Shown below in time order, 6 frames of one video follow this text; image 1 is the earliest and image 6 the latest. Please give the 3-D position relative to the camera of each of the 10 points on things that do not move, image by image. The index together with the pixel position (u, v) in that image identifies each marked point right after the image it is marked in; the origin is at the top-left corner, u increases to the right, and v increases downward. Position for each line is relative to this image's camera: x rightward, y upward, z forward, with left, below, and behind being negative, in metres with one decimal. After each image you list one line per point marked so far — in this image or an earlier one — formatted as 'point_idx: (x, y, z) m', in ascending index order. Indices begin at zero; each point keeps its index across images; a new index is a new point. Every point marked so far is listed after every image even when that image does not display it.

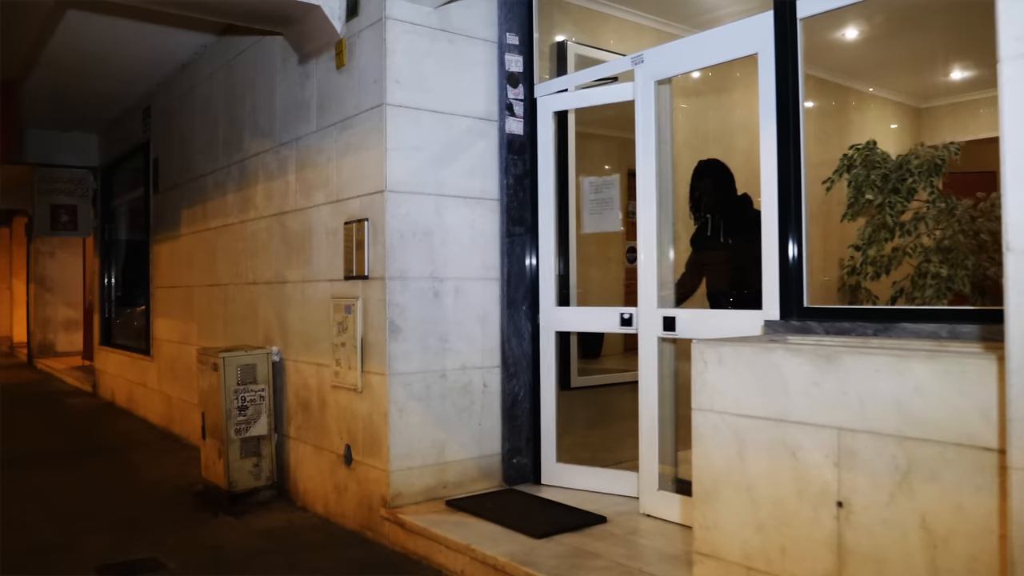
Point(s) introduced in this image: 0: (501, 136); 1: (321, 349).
0: (-0.1, +0.8, +4.0) m
1: (-1.1, -0.4, +4.2) m
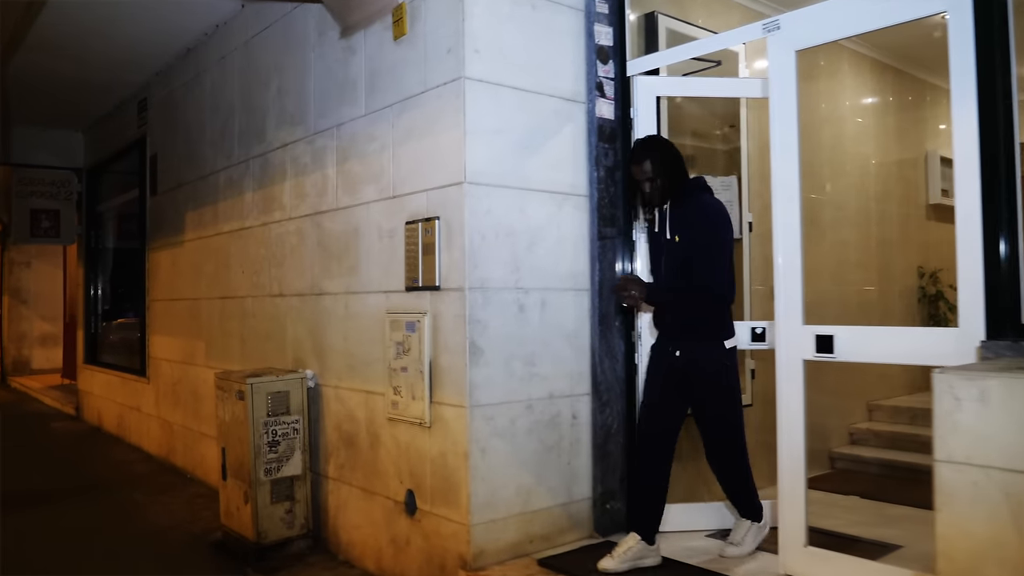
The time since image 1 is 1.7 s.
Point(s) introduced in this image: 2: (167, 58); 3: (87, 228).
0: (+0.4, +0.8, +3.4) m
1: (-0.7, -0.4, +3.5) m
2: (-2.8, +1.9, +5.9) m
3: (-4.8, +0.7, +8.3) m
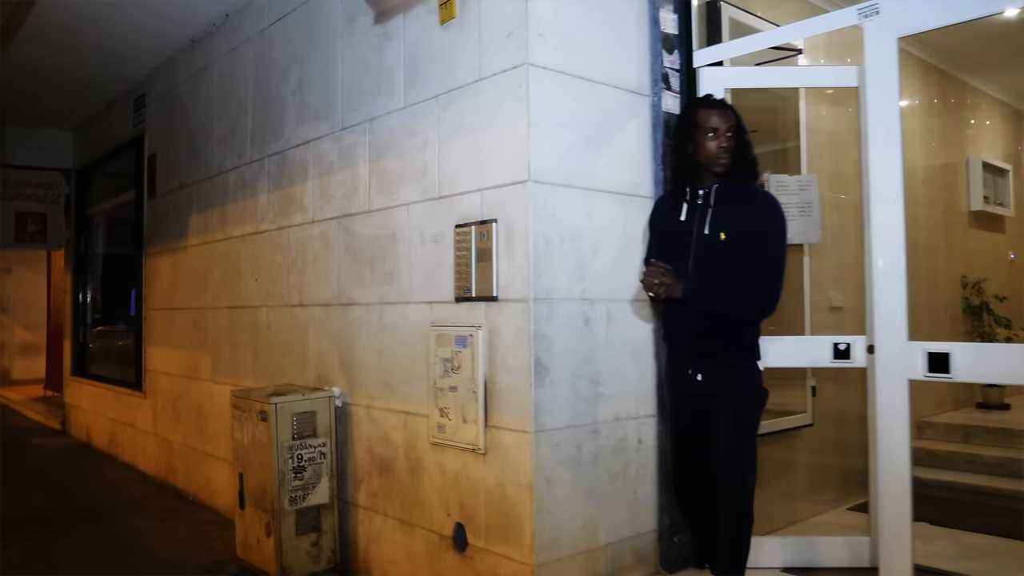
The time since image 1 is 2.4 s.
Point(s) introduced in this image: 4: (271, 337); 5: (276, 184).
0: (+0.6, +0.7, +3.1) m
1: (-0.4, -0.5, +3.2) m
2: (-2.6, +1.8, +5.5) m
3: (-4.7, +0.6, +7.9) m
4: (-1.4, -0.3, +4.2) m
5: (-1.4, +0.6, +4.3) m
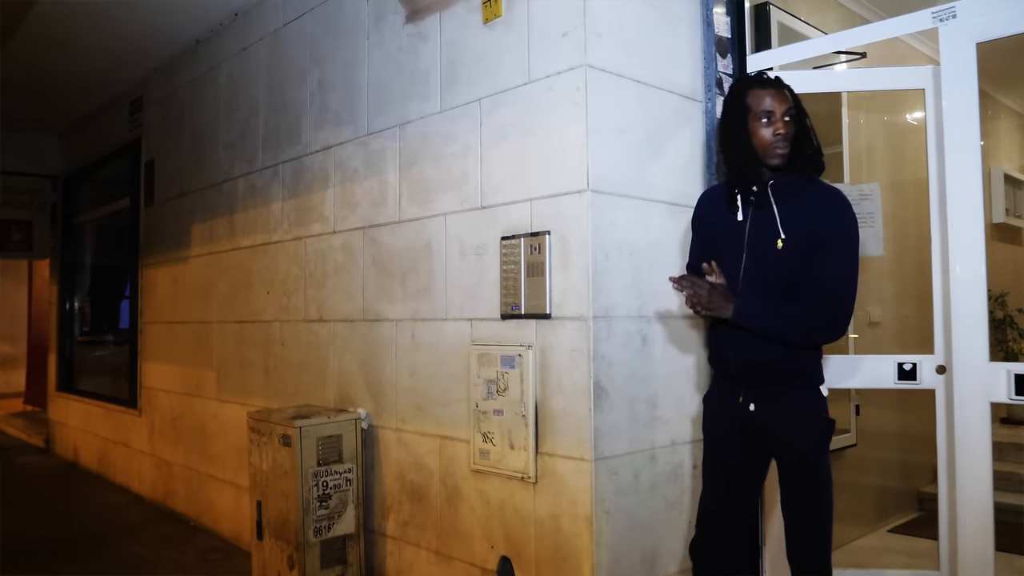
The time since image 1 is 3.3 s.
0: (+0.8, +0.7, +3.0) m
1: (-0.3, -0.5, +3.0) m
2: (-2.5, +1.7, +5.3) m
3: (-4.7, +0.5, +7.6) m
4: (-1.2, -0.4, +4.0) m
5: (-1.2, +0.5, +4.0) m
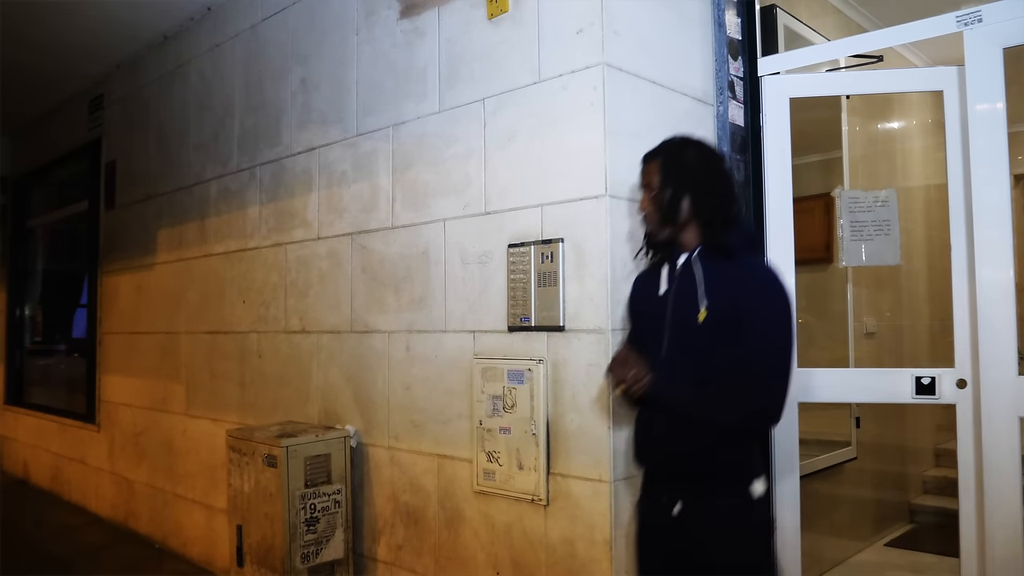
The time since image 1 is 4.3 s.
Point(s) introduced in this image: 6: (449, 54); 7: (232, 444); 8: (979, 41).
0: (+0.8, +0.6, +2.9) m
1: (-0.2, -0.6, +2.8) m
2: (-2.6, +1.7, +5.0) m
3: (-4.9, +0.4, +7.1) m
4: (-1.3, -0.4, +3.8) m
5: (-1.3, +0.5, +3.8) m
6: (-0.2, +0.9, +2.9) m
7: (-1.2, -0.7, +3.2) m
8: (+1.6, +0.9, +2.5) m
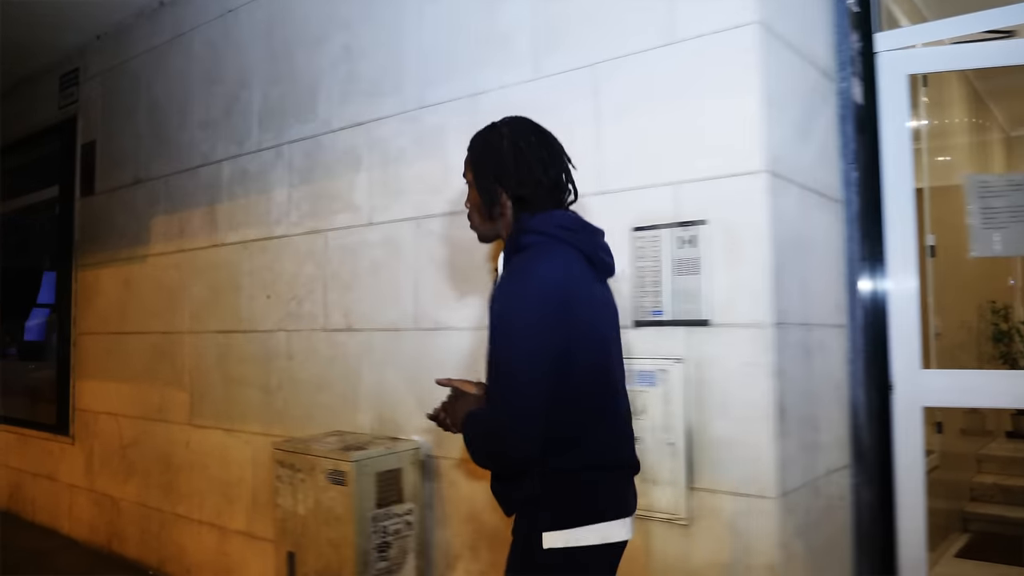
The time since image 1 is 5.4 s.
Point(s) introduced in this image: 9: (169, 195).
0: (+1.2, +0.7, +2.6) m
1: (+0.1, -0.5, +2.5) m
2: (-2.4, +1.7, +4.5) m
3: (-4.9, +0.4, +6.4) m
4: (-1.0, -0.4, +3.3) m
5: (-1.0, +0.5, +3.4) m
6: (+0.1, +1.0, +2.6) m
7: (-0.9, -0.6, +2.8) m
8: (+2.0, +0.9, +2.4) m
9: (-1.9, +0.5, +4.1) m
